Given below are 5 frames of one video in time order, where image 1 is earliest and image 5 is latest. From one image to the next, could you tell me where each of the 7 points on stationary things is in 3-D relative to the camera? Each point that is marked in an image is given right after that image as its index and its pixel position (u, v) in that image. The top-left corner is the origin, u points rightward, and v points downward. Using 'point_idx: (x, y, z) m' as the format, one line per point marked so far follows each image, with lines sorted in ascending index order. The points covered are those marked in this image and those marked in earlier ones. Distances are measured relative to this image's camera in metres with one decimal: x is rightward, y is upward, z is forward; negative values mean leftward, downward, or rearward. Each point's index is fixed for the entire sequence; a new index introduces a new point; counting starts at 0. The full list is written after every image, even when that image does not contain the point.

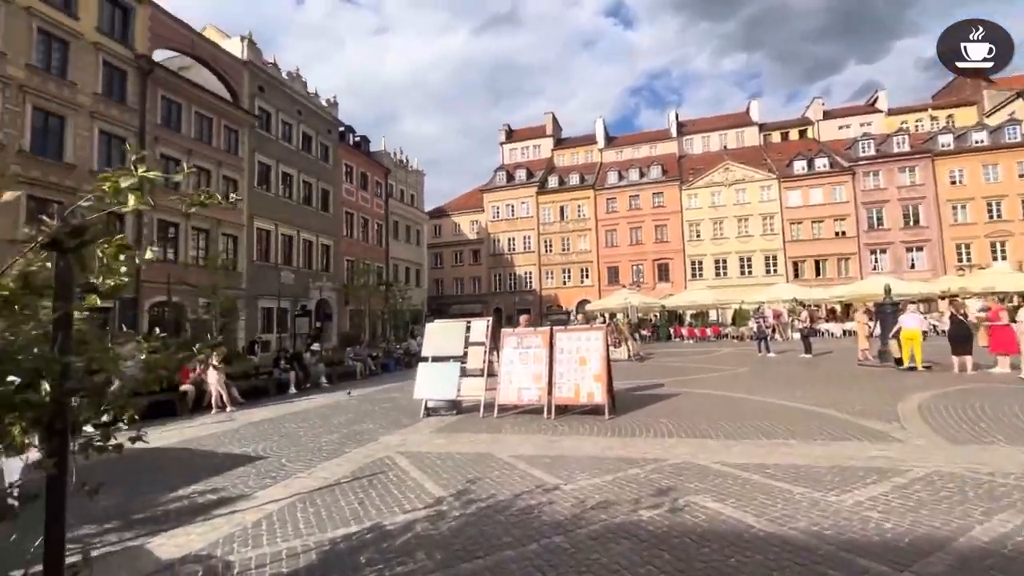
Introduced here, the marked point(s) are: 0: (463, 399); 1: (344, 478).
0: (-1.0, -2.3, +9.7) m
1: (-2.0, -2.3, +5.7) m
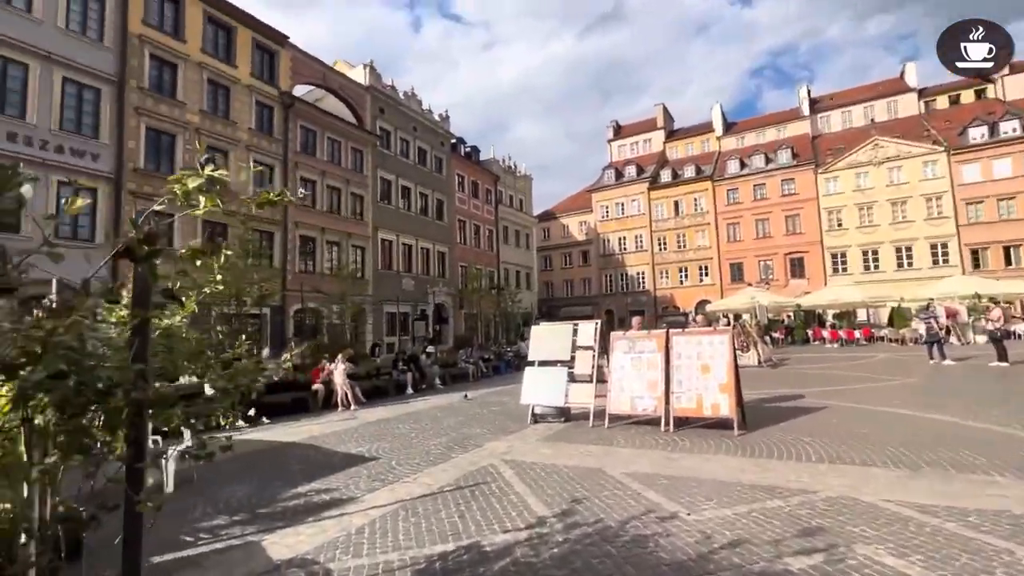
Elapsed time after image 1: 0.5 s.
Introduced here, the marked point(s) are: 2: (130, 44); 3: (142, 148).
0: (+1.2, -2.3, +9.2) m
1: (-0.7, -2.3, +5.5) m
2: (-15.4, +9.9, +19.4) m
3: (-15.0, +5.7, +19.5) m
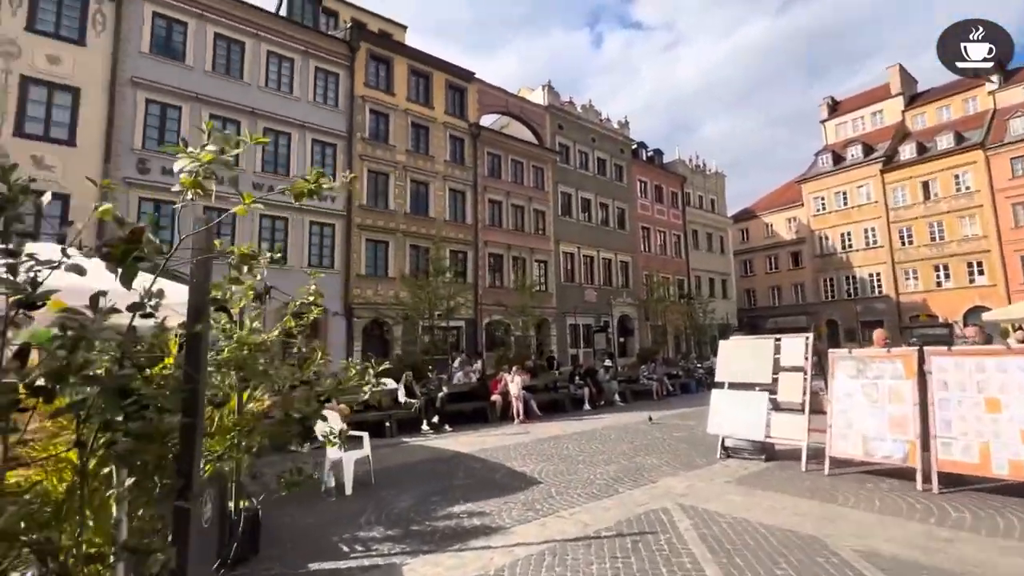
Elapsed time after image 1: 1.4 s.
0: (+4.1, -2.4, +7.4) m
1: (+0.9, -2.4, +4.7) m
2: (-7.7, +9.1, +23.5) m
3: (-7.1, +4.8, +23.2) m
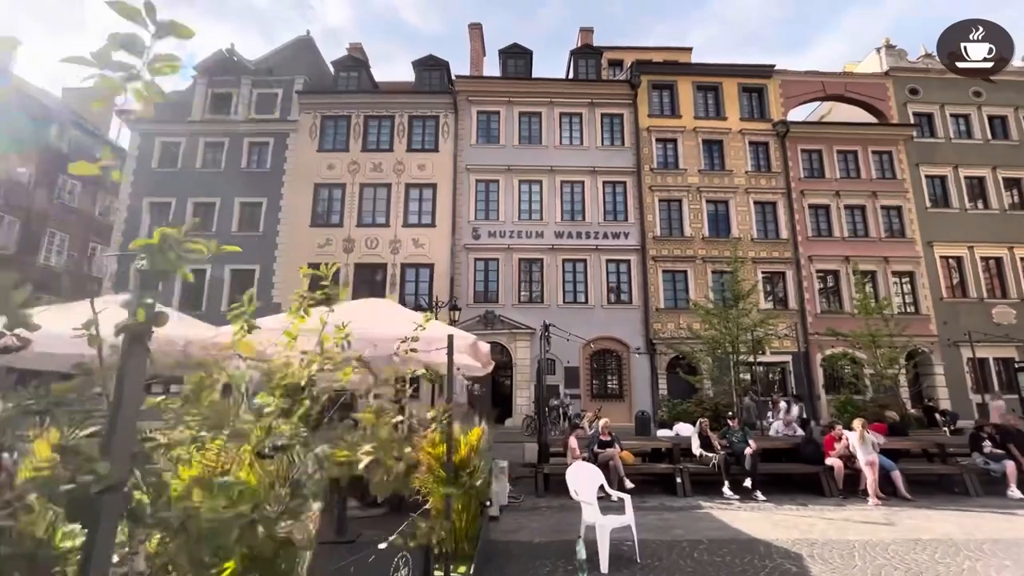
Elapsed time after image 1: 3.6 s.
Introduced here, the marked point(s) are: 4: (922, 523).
0: (+6.6, -2.2, +2.3) m
1: (+2.5, -2.4, +2.0) m
2: (+6.2, +7.4, +23.2) m
3: (+6.8, +3.3, +22.3) m
4: (+6.2, -3.5, +7.2) m
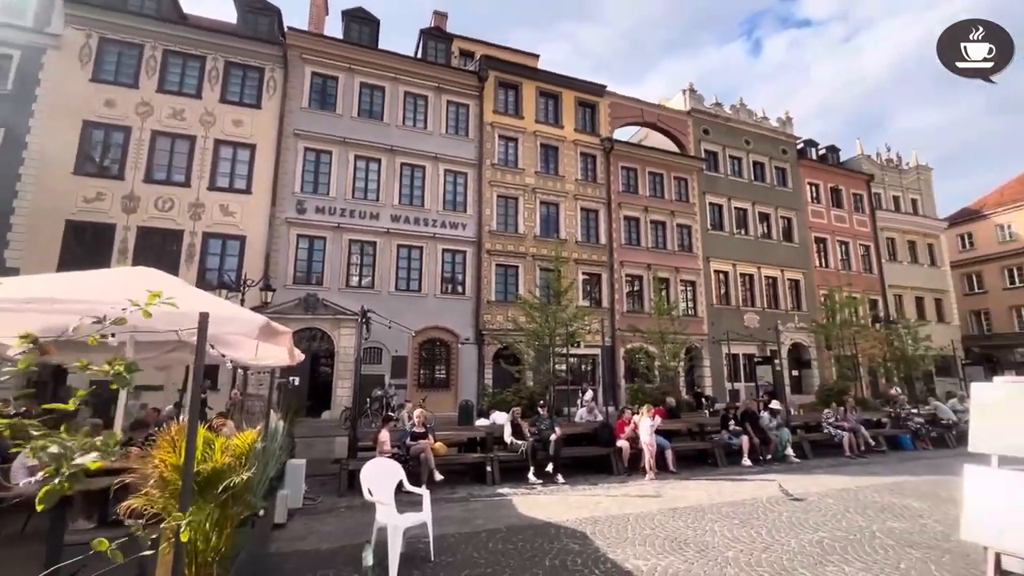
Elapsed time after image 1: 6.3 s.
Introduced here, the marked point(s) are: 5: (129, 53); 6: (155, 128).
0: (+5.1, -2.4, +3.9) m
1: (+1.3, -2.4, +2.3) m
2: (-1.4, +7.8, +23.5) m
3: (-0.9, +3.6, +22.8) m
4: (+3.0, -3.6, +8.4) m
5: (-15.2, +9.4, +18.8) m
6: (-13.9, +6.2, +18.4) m
